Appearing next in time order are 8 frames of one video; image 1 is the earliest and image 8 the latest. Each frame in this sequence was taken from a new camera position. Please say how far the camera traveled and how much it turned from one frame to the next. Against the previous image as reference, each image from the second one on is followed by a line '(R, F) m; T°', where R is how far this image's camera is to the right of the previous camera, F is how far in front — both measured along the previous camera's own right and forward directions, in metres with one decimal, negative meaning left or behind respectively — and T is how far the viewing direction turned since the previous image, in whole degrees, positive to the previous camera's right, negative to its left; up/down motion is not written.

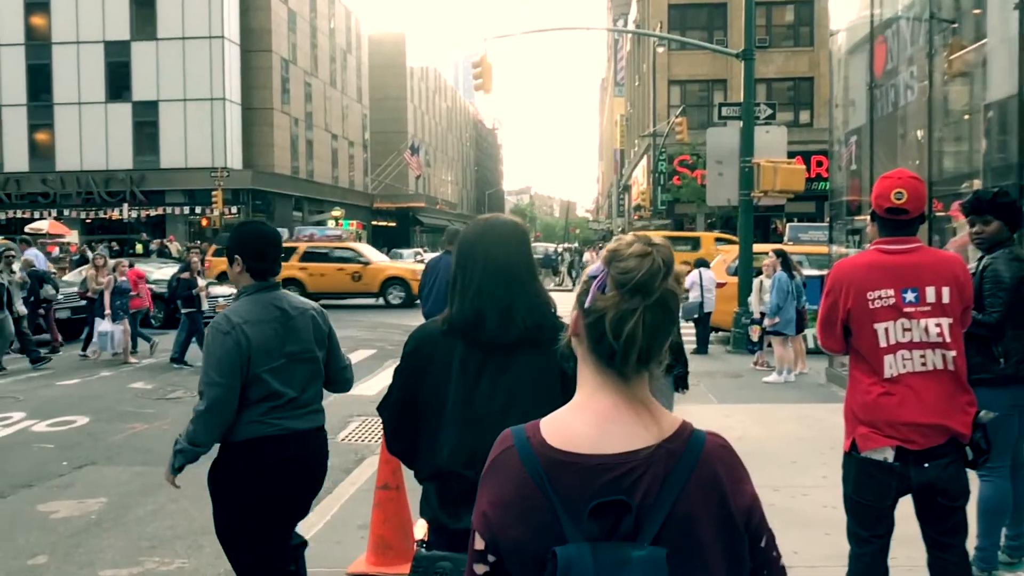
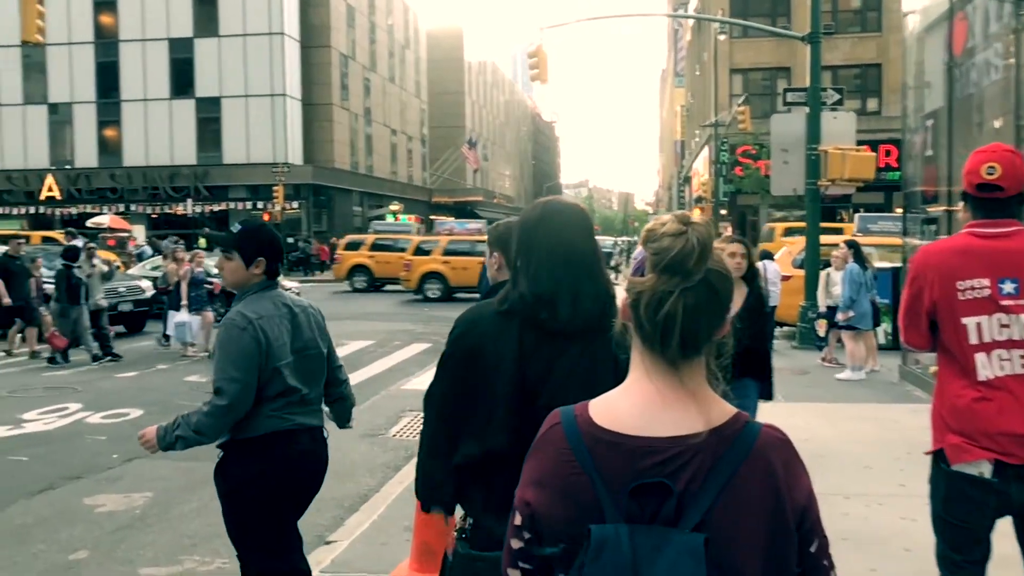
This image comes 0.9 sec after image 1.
(0.0, +0.3) m; -4°
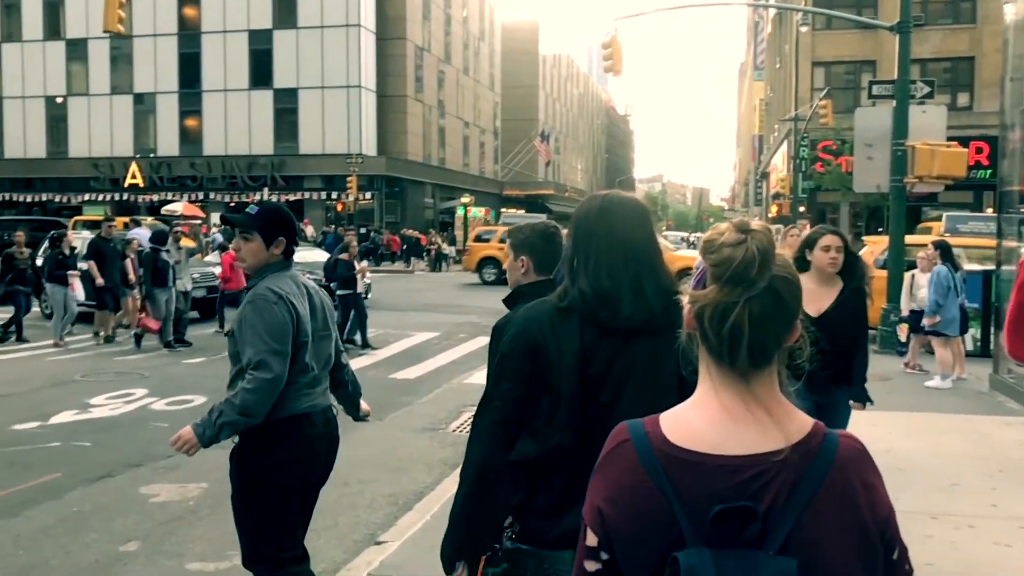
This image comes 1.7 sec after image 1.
(0.0, +0.3) m; -4°
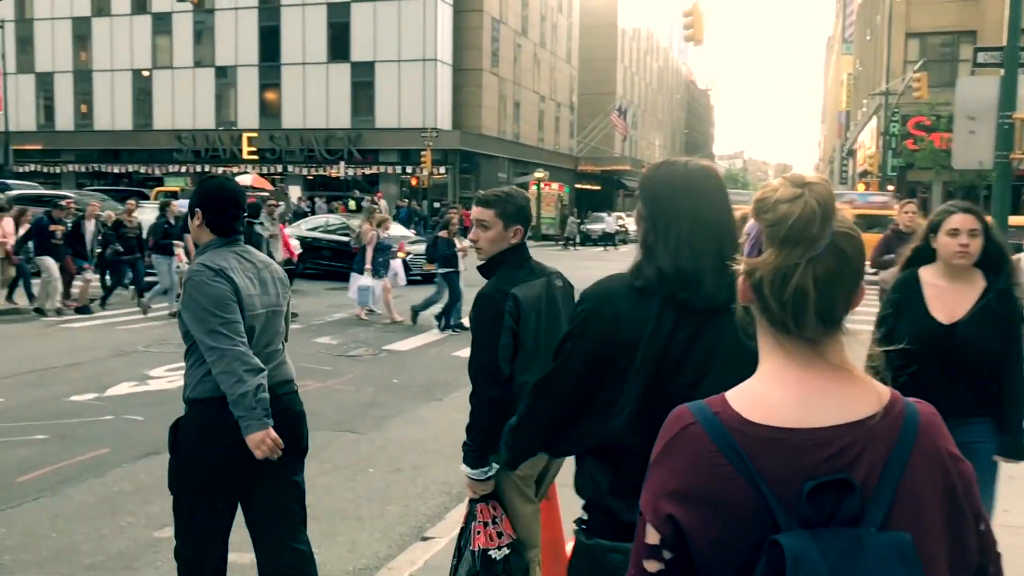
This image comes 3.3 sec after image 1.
(+0.1, +0.5) m; -5°
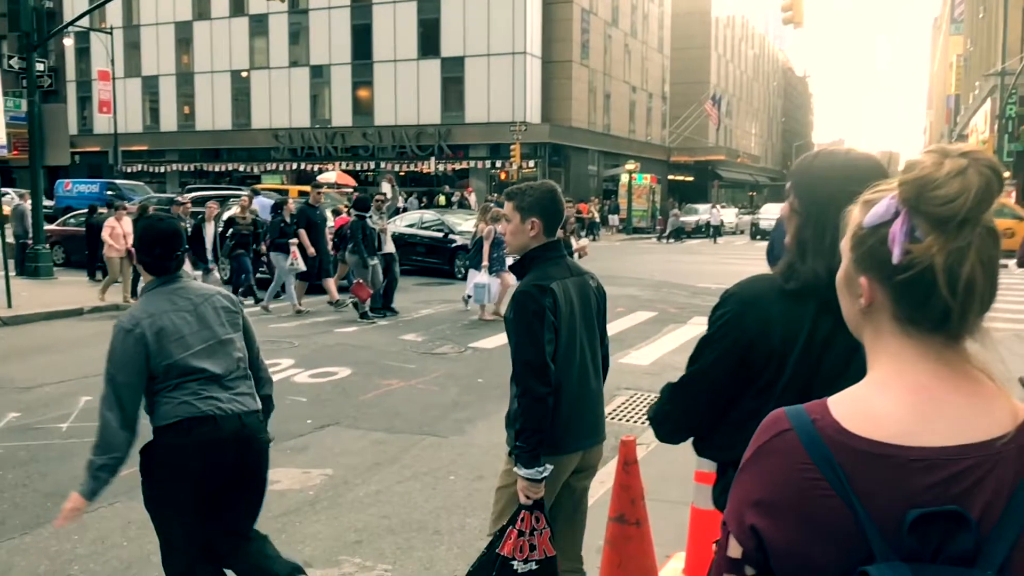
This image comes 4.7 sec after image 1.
(0.0, +0.4) m; -6°
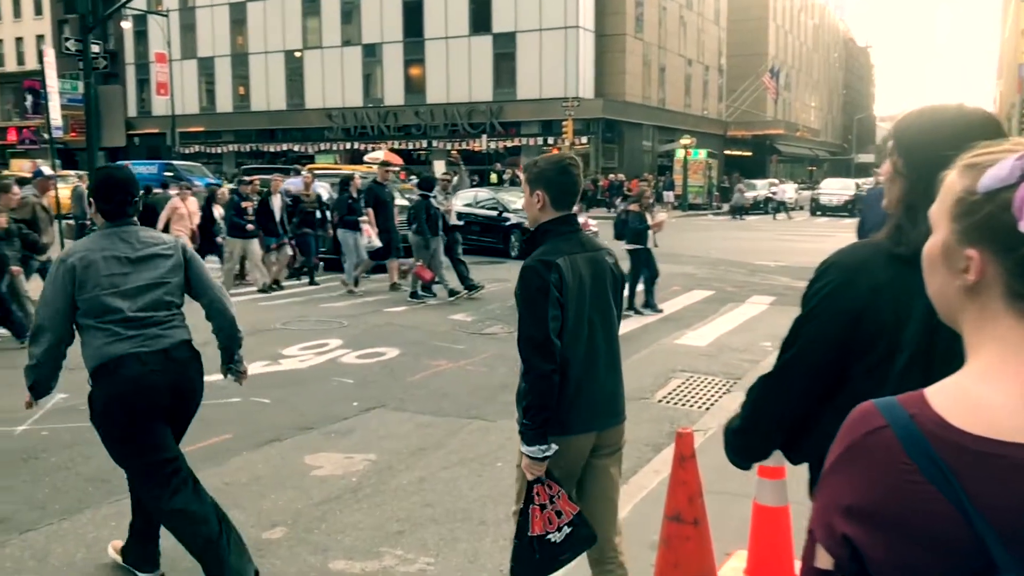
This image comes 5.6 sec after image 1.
(0.0, +0.3) m; -3°
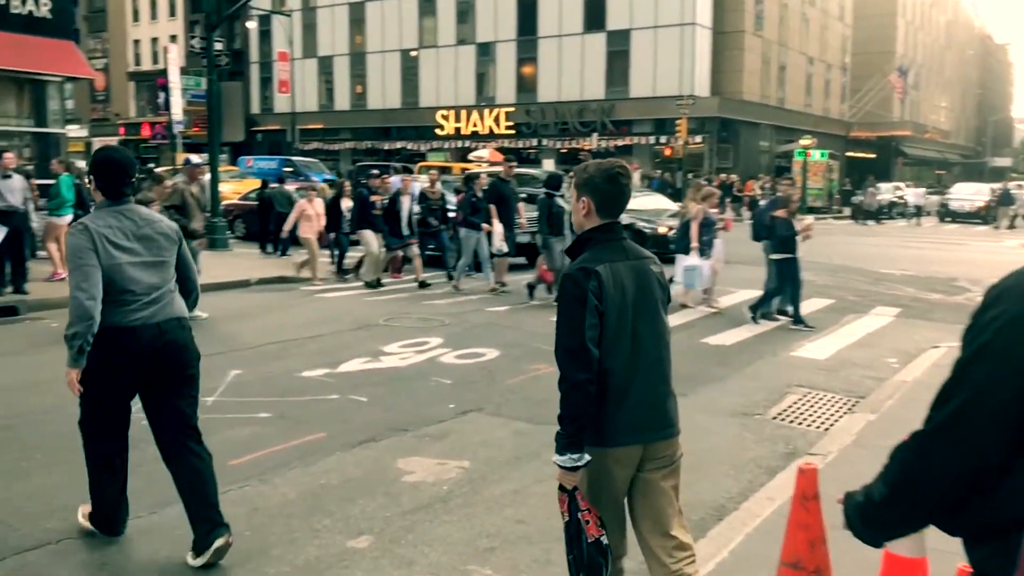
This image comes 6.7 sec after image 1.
(0.0, +0.3) m; -7°
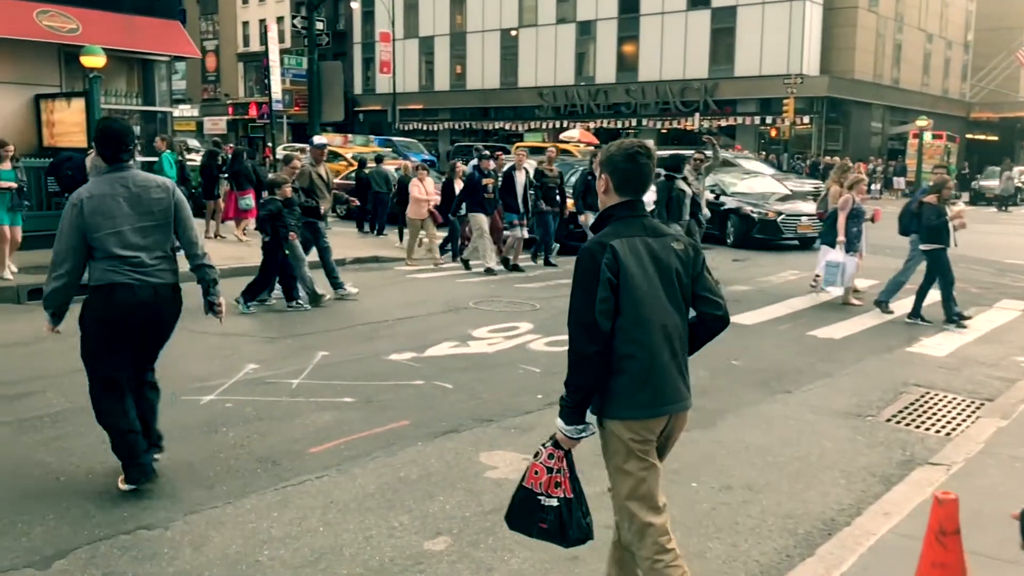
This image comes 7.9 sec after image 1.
(0.0, +0.4) m; -6°
